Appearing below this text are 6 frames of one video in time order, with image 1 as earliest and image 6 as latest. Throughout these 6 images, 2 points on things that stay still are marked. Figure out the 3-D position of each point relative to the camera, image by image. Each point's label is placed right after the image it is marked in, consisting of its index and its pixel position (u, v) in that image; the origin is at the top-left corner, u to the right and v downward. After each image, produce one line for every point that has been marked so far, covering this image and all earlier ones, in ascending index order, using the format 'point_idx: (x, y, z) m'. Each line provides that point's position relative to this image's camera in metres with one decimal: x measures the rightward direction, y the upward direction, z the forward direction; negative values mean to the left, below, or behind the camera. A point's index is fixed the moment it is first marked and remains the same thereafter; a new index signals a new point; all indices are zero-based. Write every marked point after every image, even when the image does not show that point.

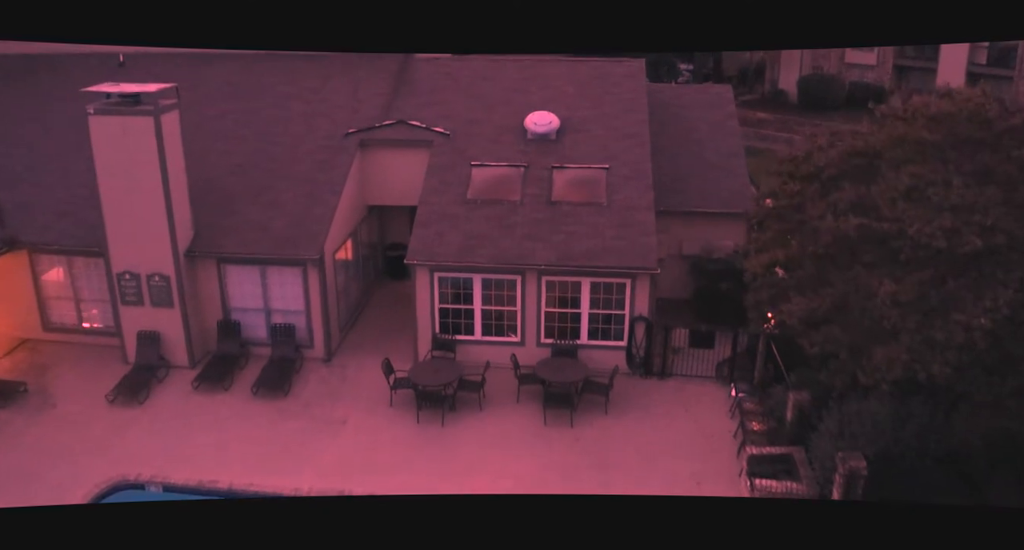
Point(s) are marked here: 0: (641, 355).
0: (+2.3, -1.4, +13.7) m
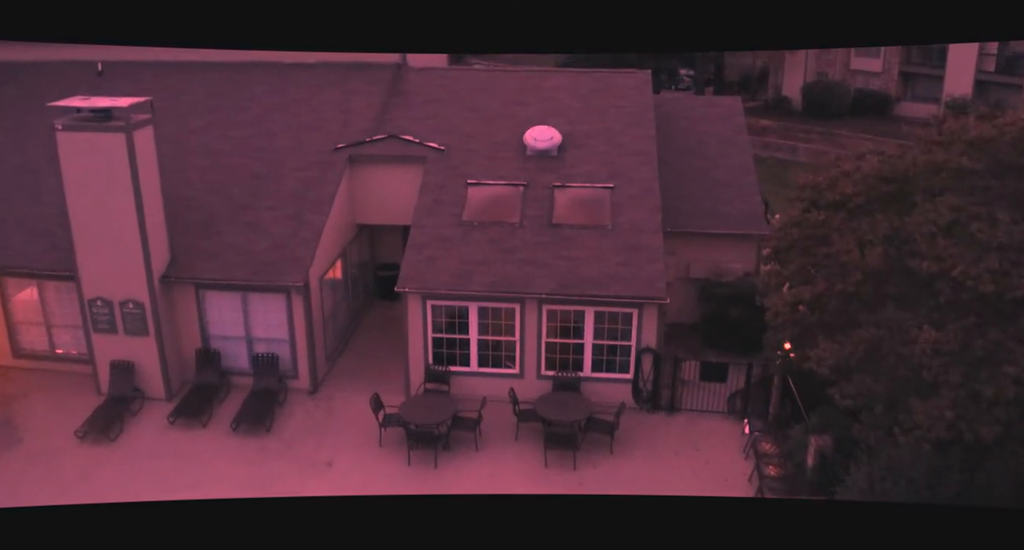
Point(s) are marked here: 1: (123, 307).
0: (+2.3, -1.9, +12.8) m
1: (-6.5, -0.5, +12.9) m
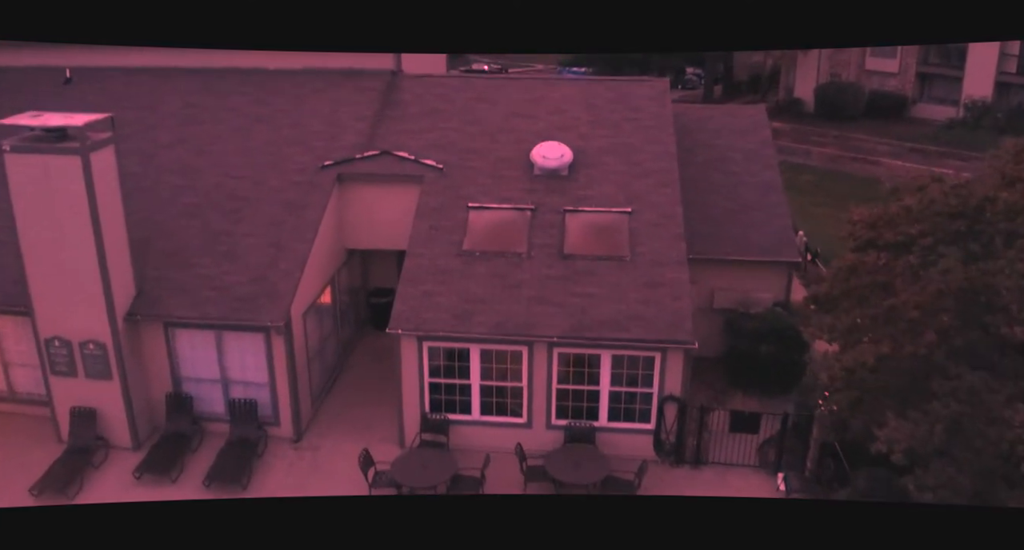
0: (+2.4, -2.5, +11.5) m
1: (-6.4, -1.1, +11.5) m
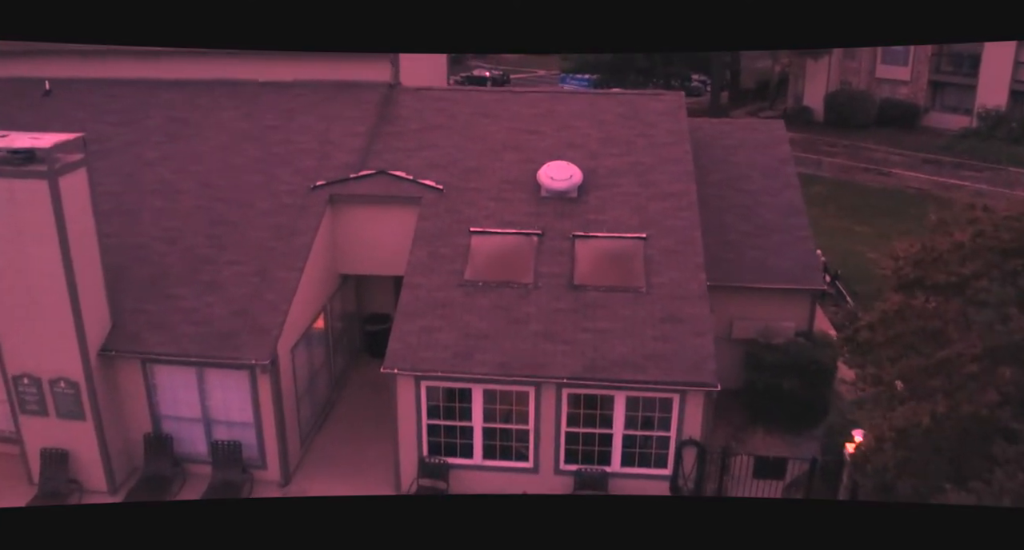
0: (+2.4, -2.9, +10.6) m
1: (-6.3, -1.5, +10.7) m
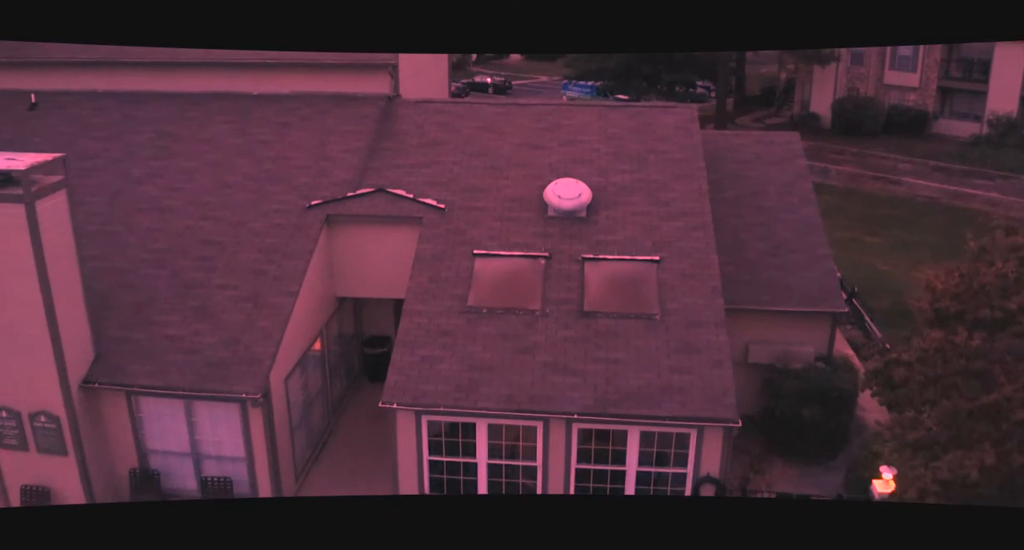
0: (+2.5, -3.3, +10.0) m
1: (-6.2, -1.9, +10.1) m
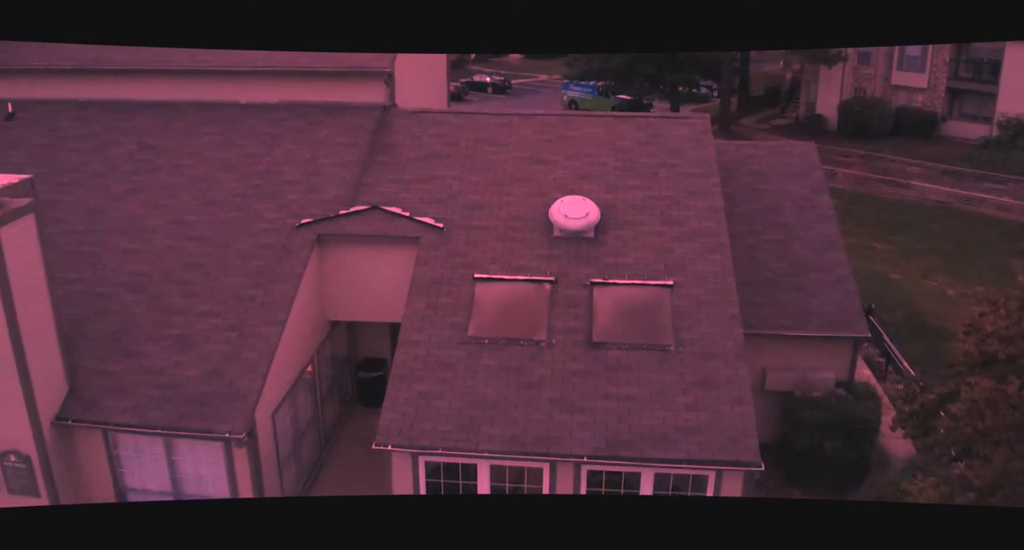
0: (+2.6, -3.6, +9.3) m
1: (-6.2, -2.2, +9.4) m
